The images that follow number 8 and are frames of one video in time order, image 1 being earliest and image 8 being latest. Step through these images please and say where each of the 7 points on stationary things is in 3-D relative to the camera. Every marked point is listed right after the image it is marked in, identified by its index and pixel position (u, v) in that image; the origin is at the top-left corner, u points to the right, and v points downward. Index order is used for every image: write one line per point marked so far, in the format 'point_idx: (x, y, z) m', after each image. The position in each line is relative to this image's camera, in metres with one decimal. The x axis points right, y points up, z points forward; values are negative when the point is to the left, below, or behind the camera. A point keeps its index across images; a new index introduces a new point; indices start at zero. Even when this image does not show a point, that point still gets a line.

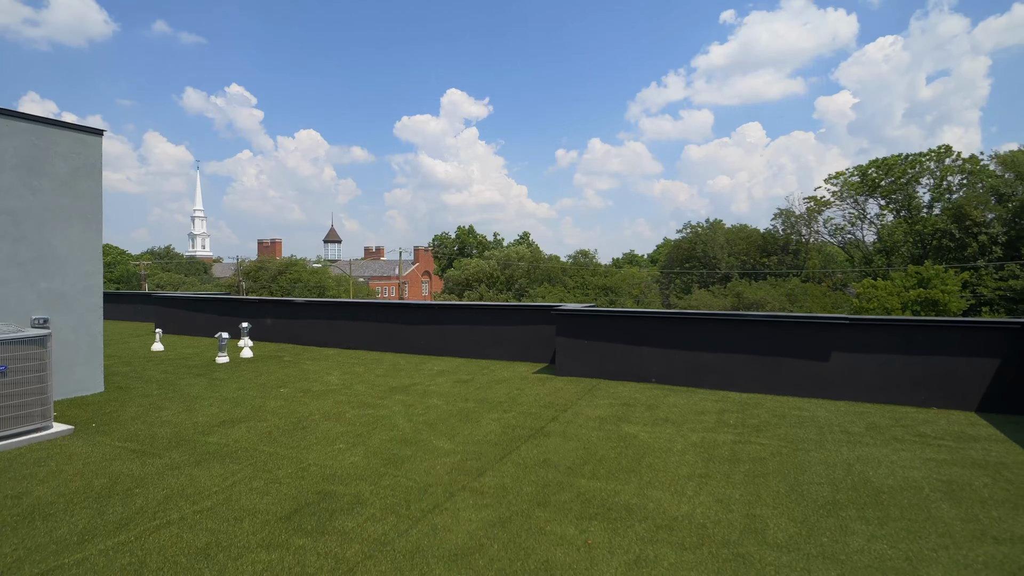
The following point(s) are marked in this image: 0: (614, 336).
0: (+1.6, -0.7, +8.2) m
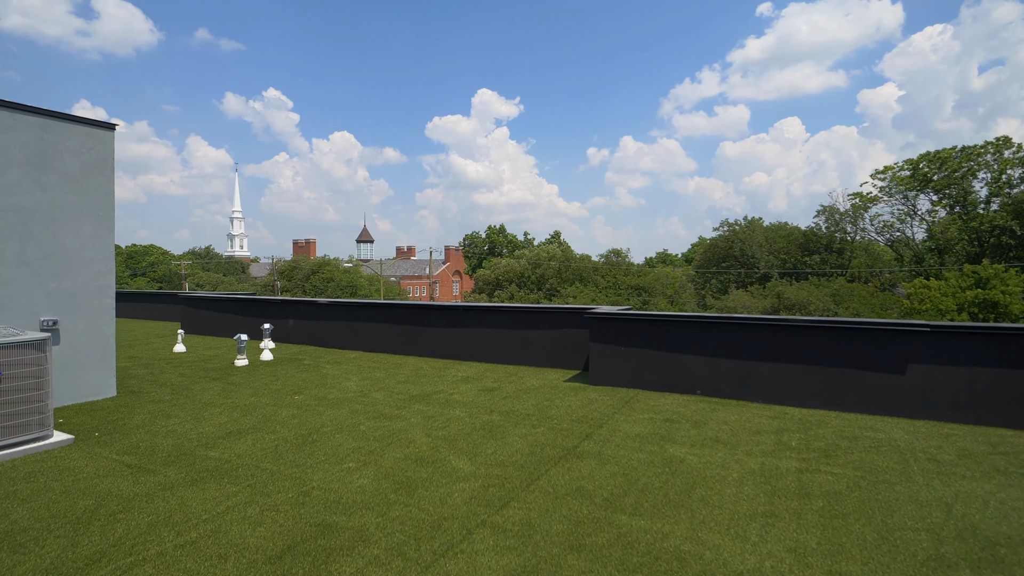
0: (+2.0, -0.8, +7.4) m
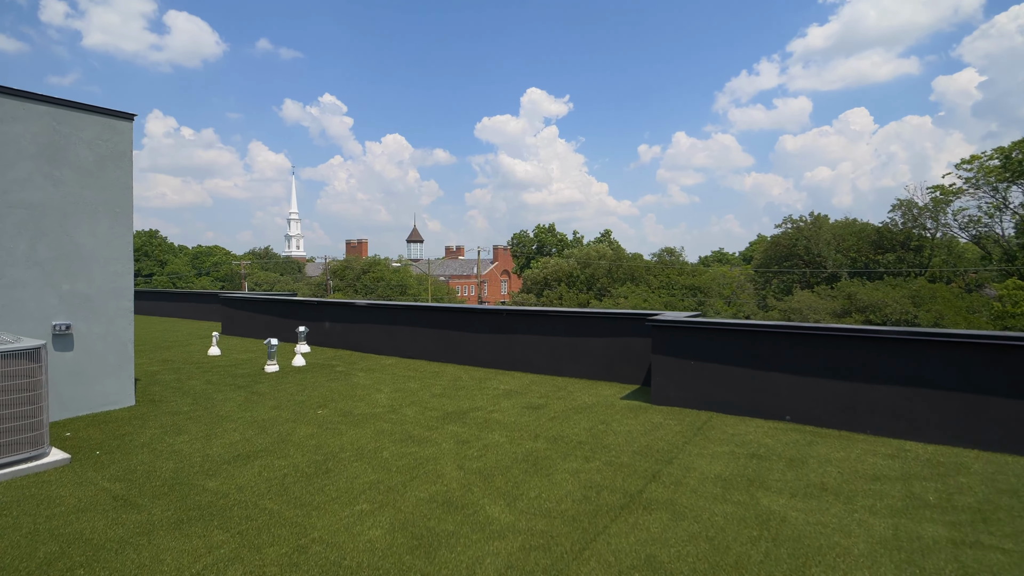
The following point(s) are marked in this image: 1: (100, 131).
0: (+2.6, -0.8, +6.2) m
1: (-5.1, +2.0, +6.6) m
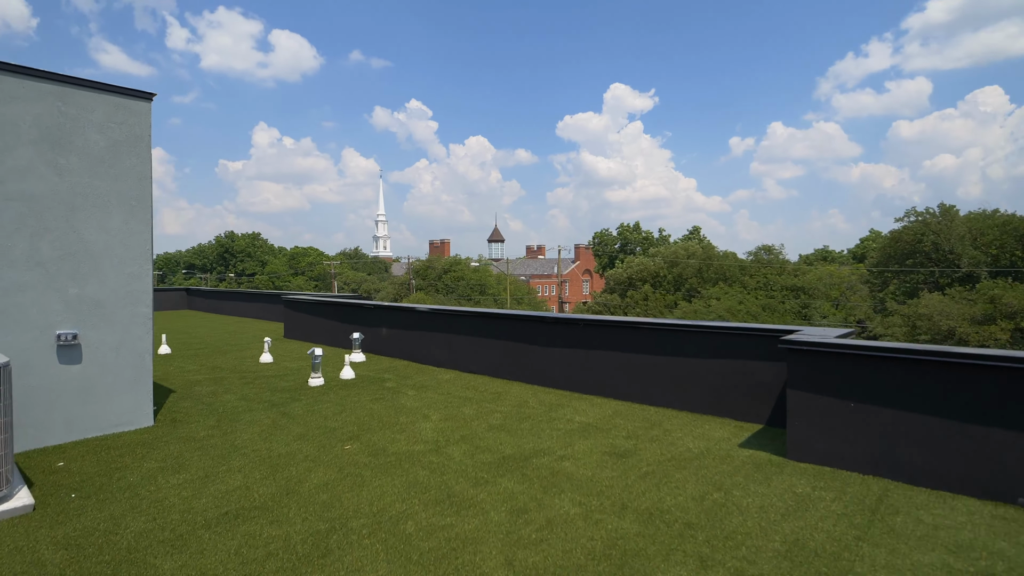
0: (+3.2, -0.9, +4.2) m
1: (-4.3, +1.9, +5.8) m
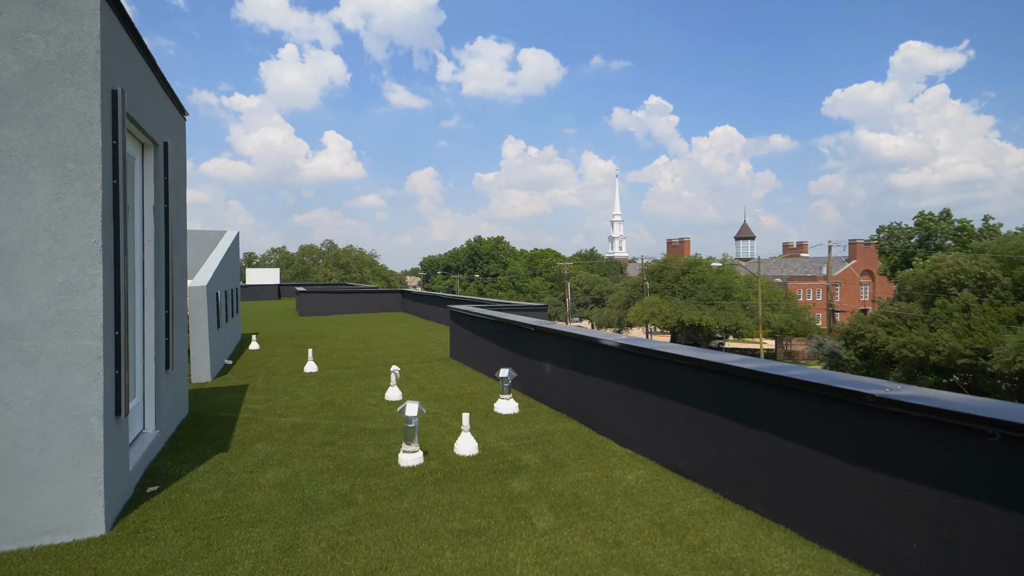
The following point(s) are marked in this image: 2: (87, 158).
0: (+3.0, -1.1, -1.2) m
1: (-3.1, +1.8, +3.5) m
2: (-2.8, +0.9, +3.6) m
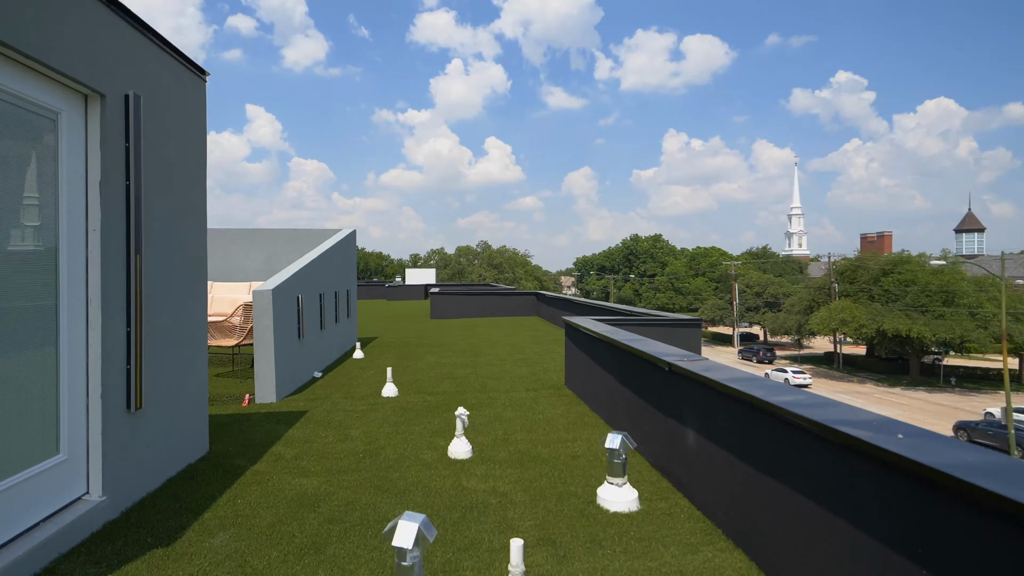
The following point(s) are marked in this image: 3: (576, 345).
0: (+1.5, -1.2, -4.3) m
1: (-3.0, +1.7, +1.9) m
2: (-2.7, +0.8, +1.9) m
3: (+0.9, -0.8, +7.3) m
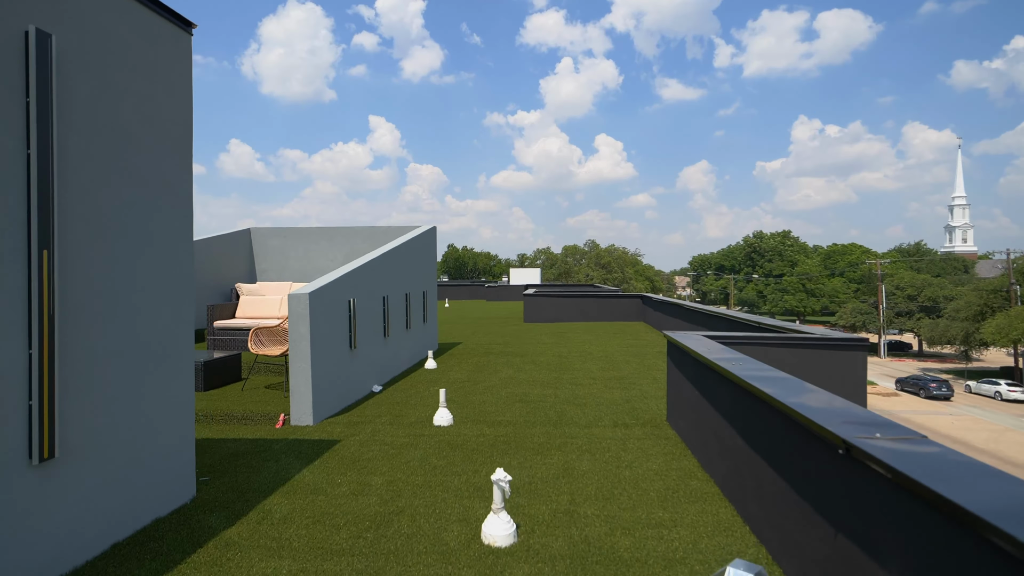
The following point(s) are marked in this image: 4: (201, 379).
0: (0.0, -1.2, -6.1) m
1: (-3.1, +1.7, +0.9) m
2: (-2.9, +0.8, +0.9) m
3: (+1.7, -0.8, +5.4) m
4: (-4.2, -1.2, +7.1) m
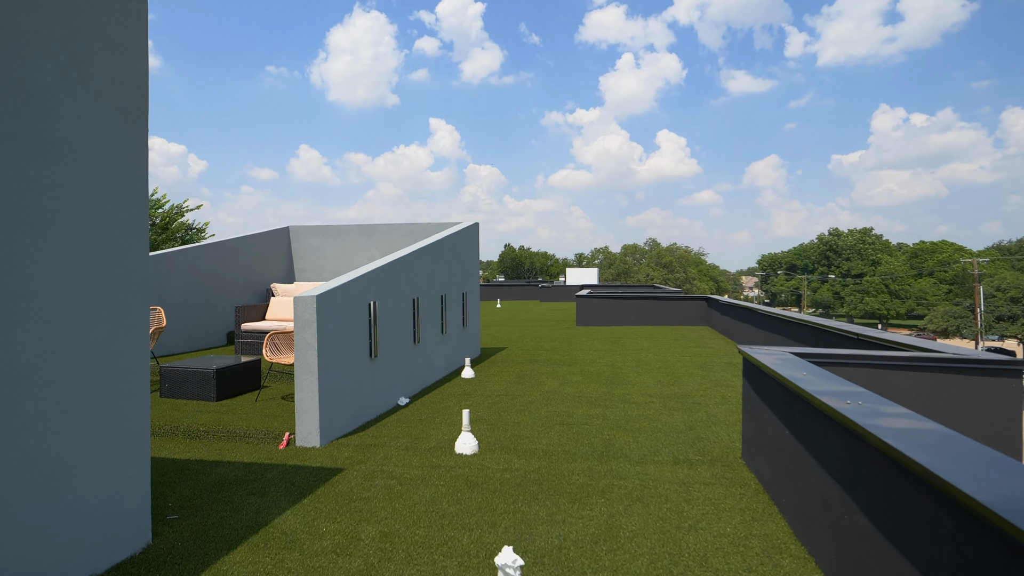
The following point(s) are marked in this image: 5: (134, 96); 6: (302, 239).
0: (-1.0, -1.2, -7.0) m
1: (-3.3, +1.7, +0.3) m
2: (-3.0, +0.8, +0.2) m
3: (+2.0, -0.9, +4.2) m
4: (-3.7, -1.2, +6.5) m
5: (-2.4, +1.3, +3.4) m
6: (-4.8, +1.1, +12.1) m
